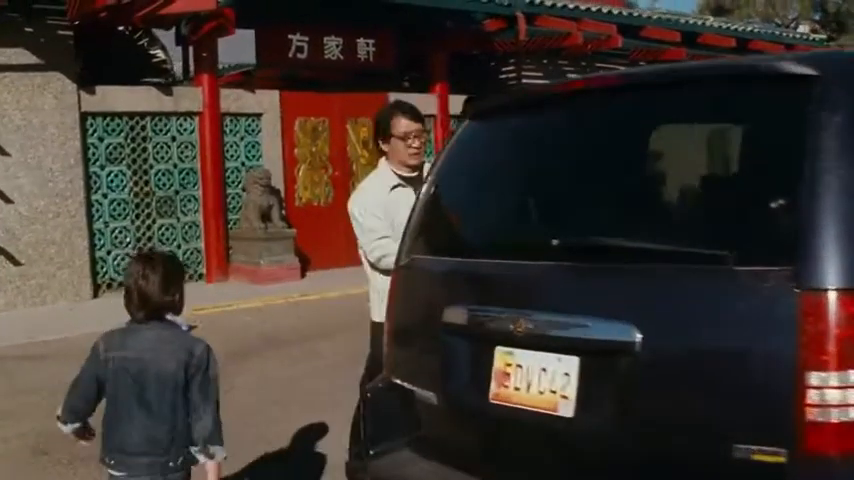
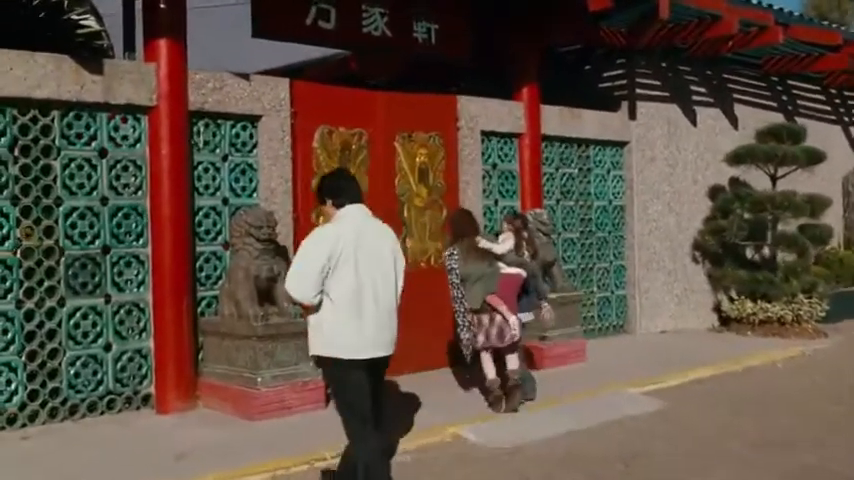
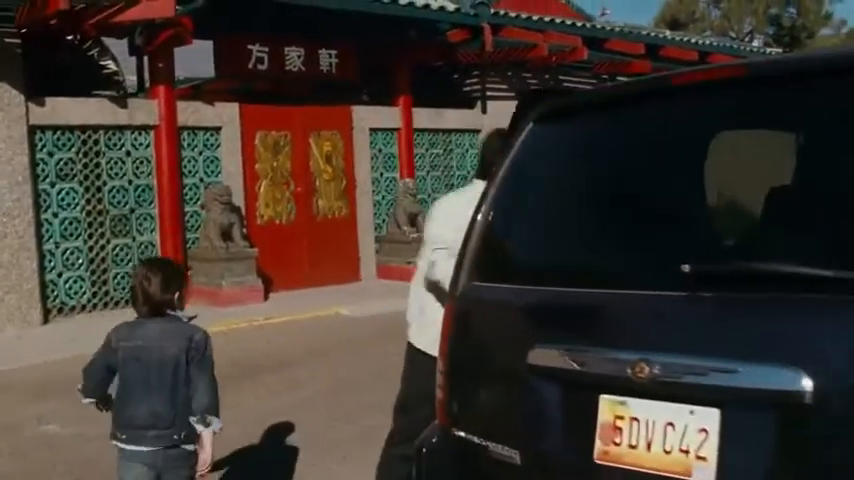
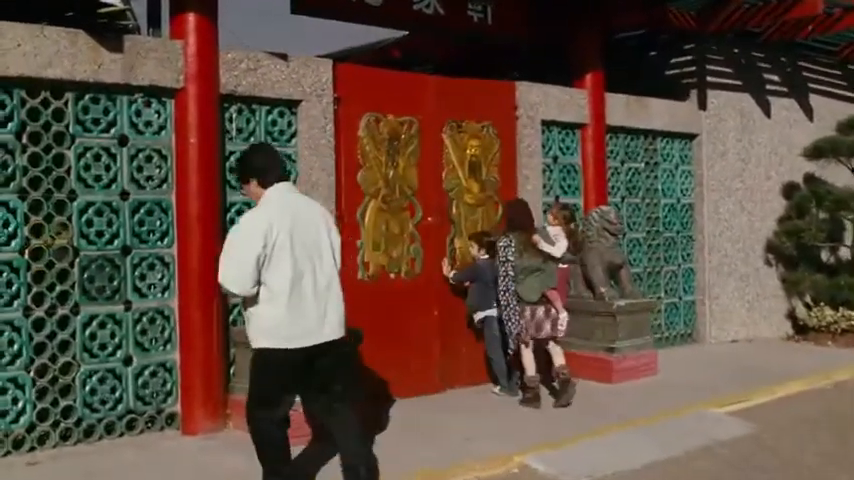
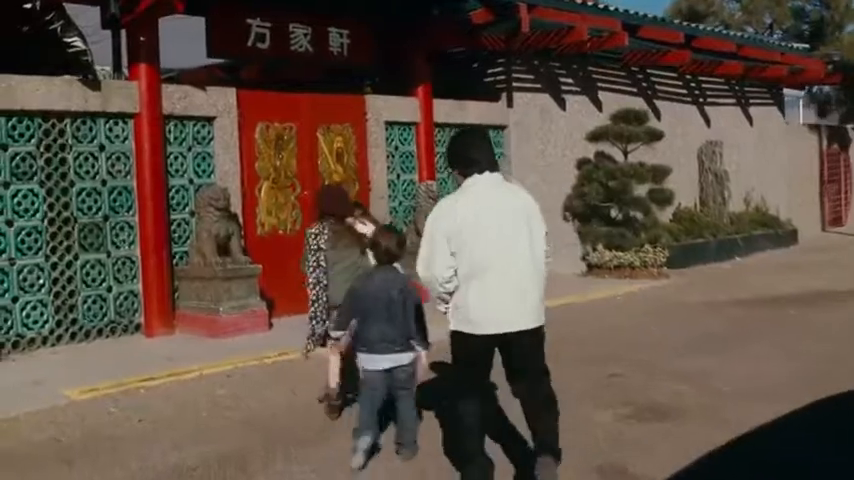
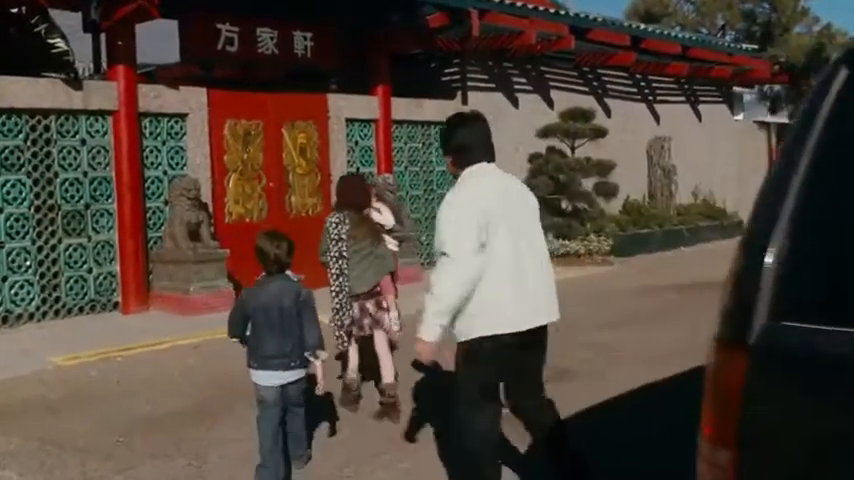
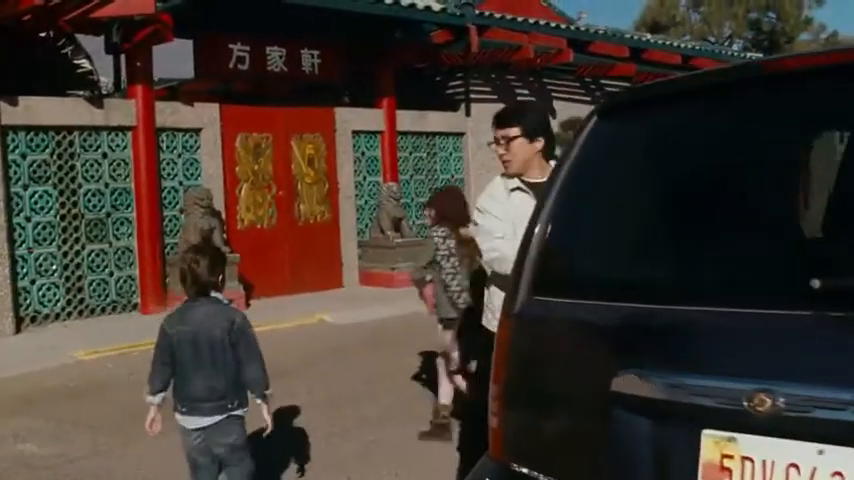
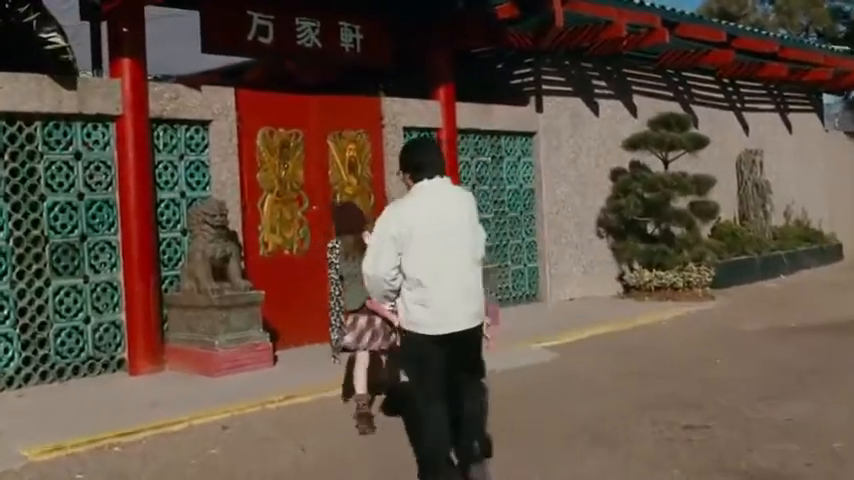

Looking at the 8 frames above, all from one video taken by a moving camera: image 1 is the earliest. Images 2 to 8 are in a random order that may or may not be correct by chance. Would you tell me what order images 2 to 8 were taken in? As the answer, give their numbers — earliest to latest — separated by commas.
3, 7, 6, 5, 8, 2, 4
